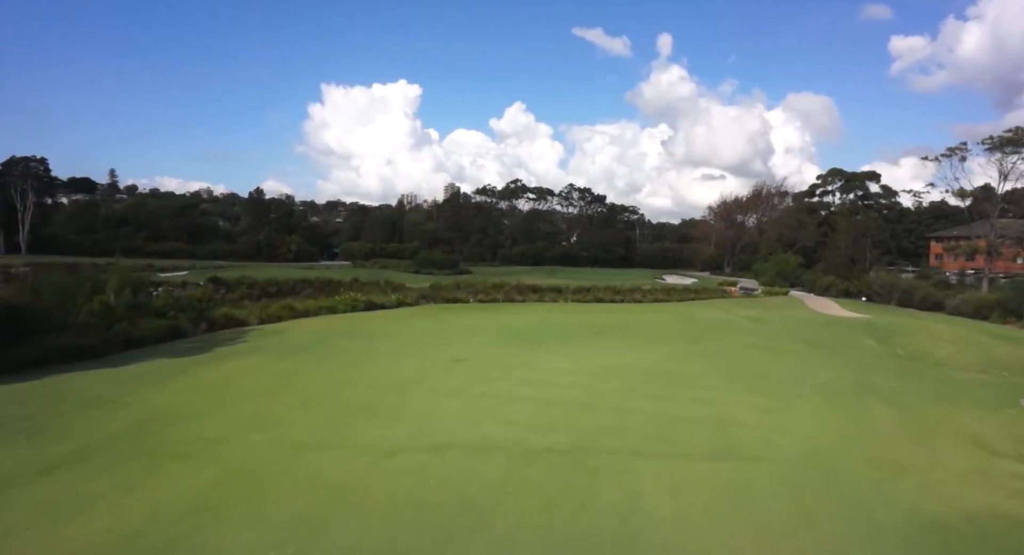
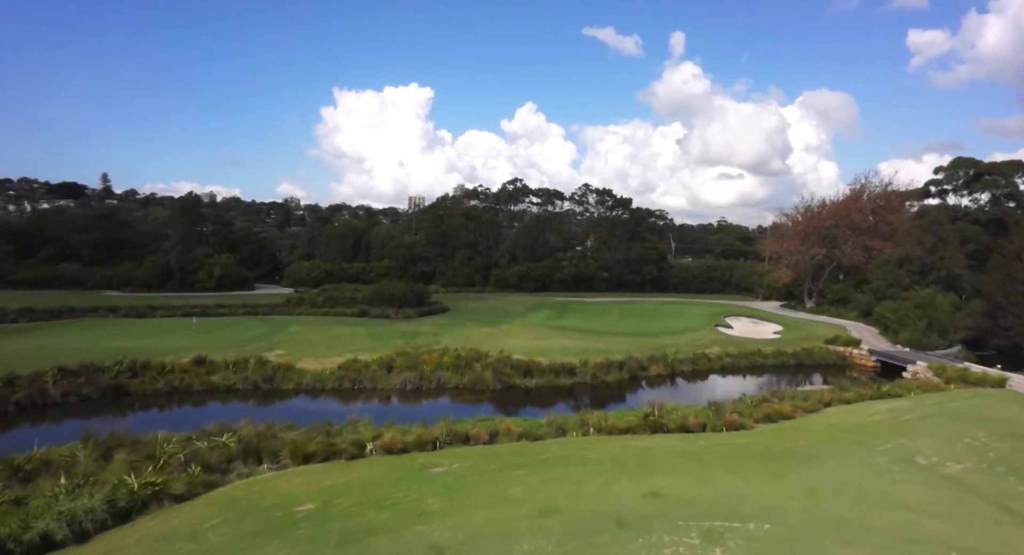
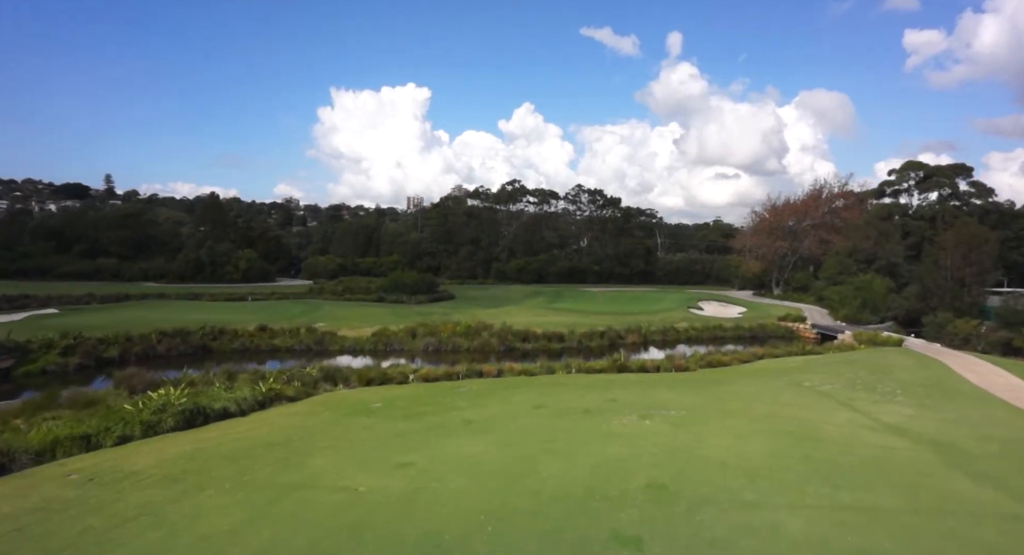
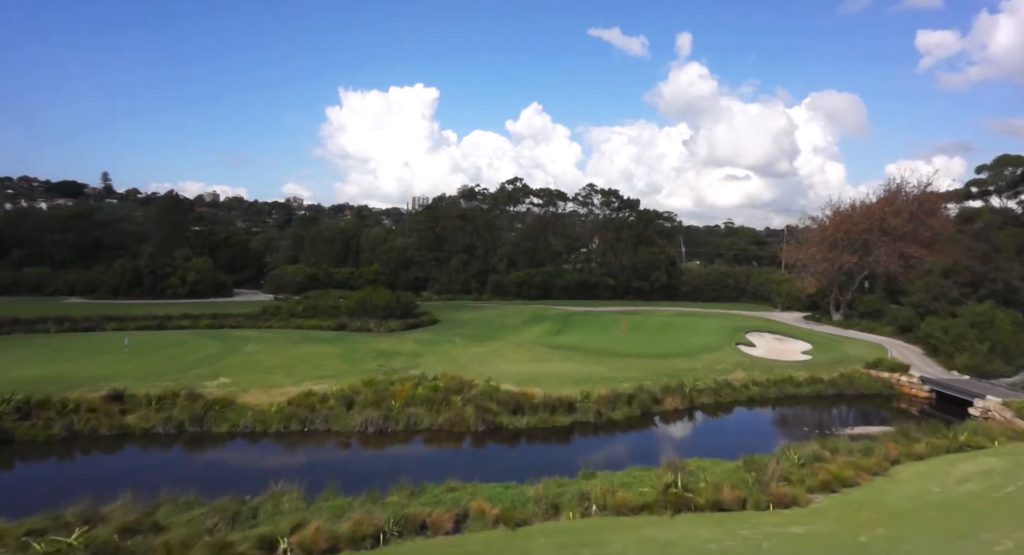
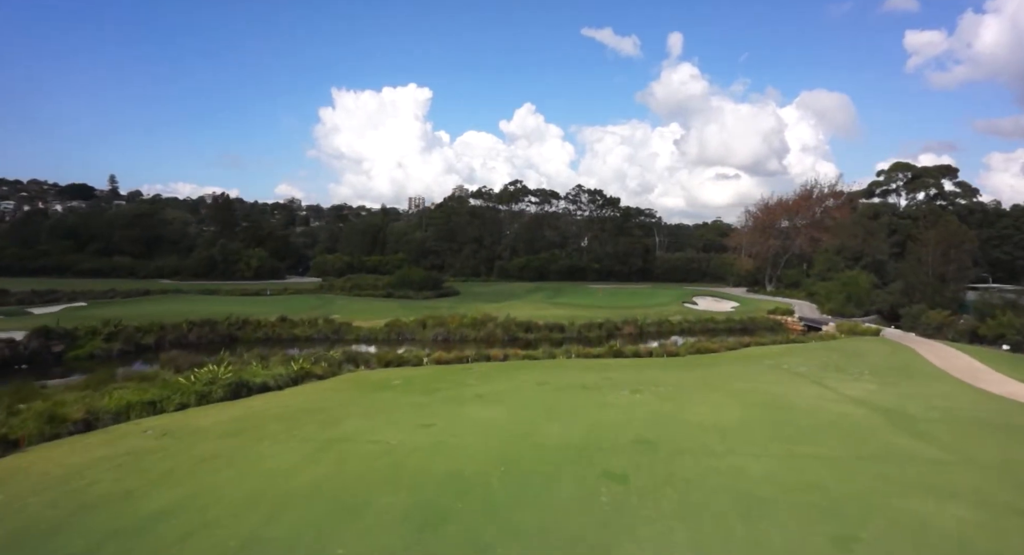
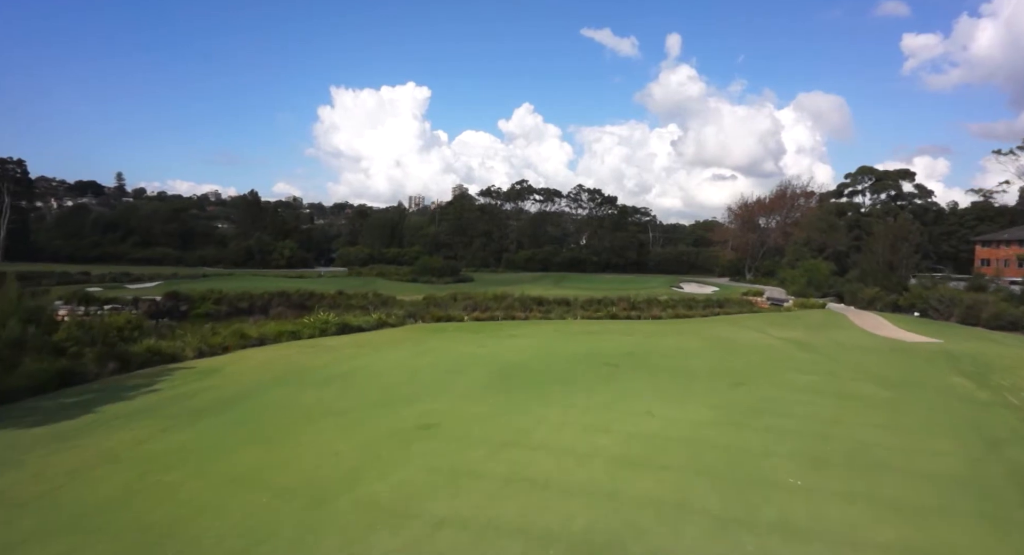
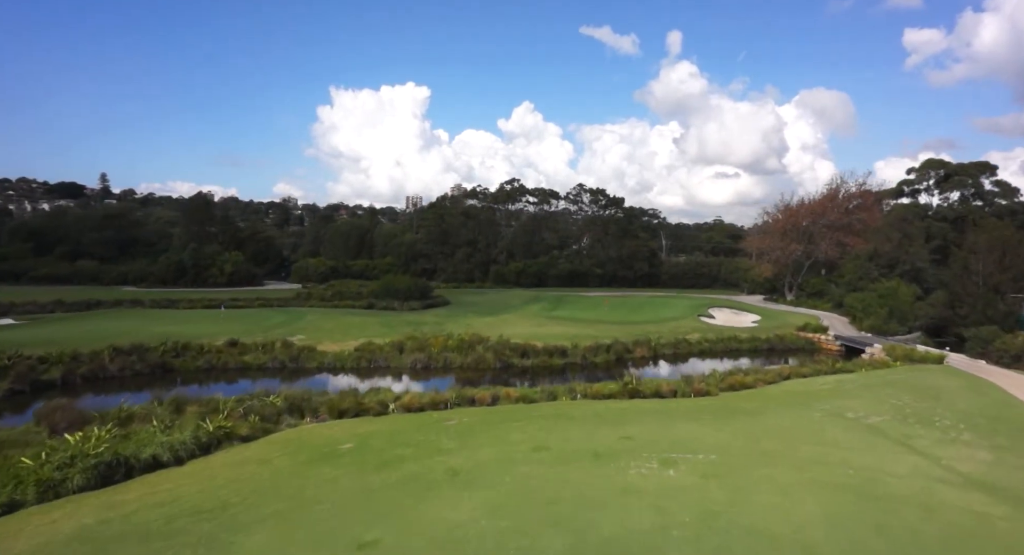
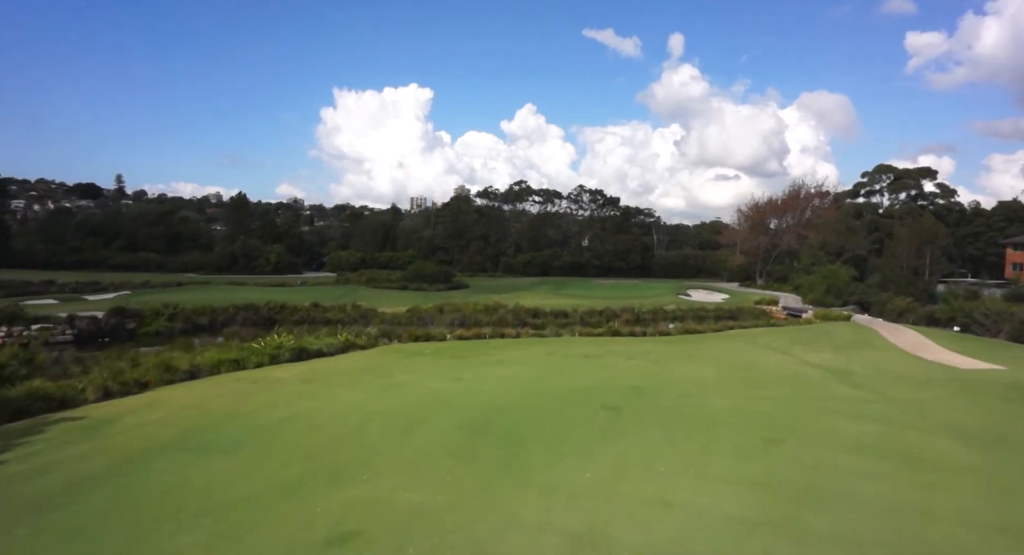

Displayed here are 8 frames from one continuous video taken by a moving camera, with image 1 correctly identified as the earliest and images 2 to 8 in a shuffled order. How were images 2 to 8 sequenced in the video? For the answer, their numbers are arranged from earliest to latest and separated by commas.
6, 8, 5, 3, 7, 2, 4
